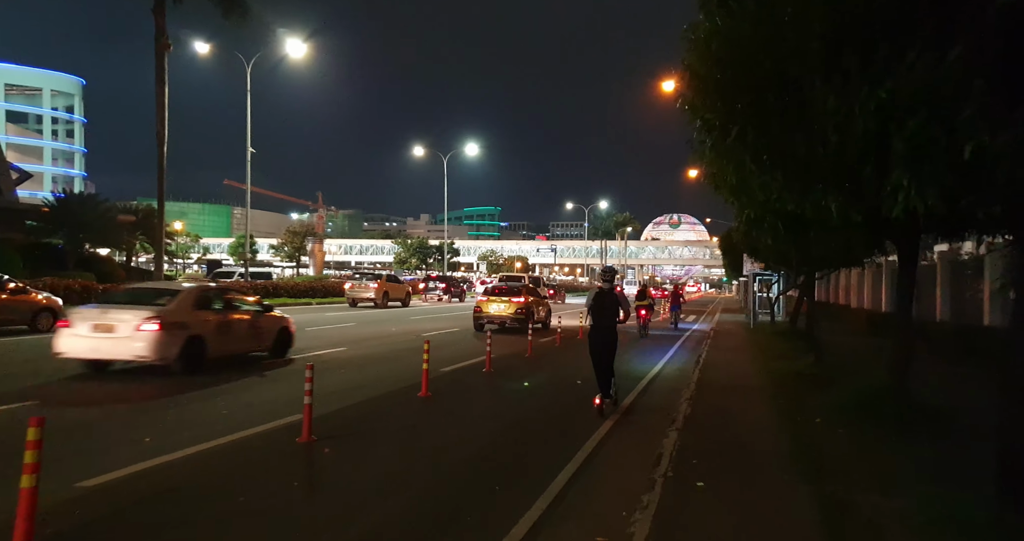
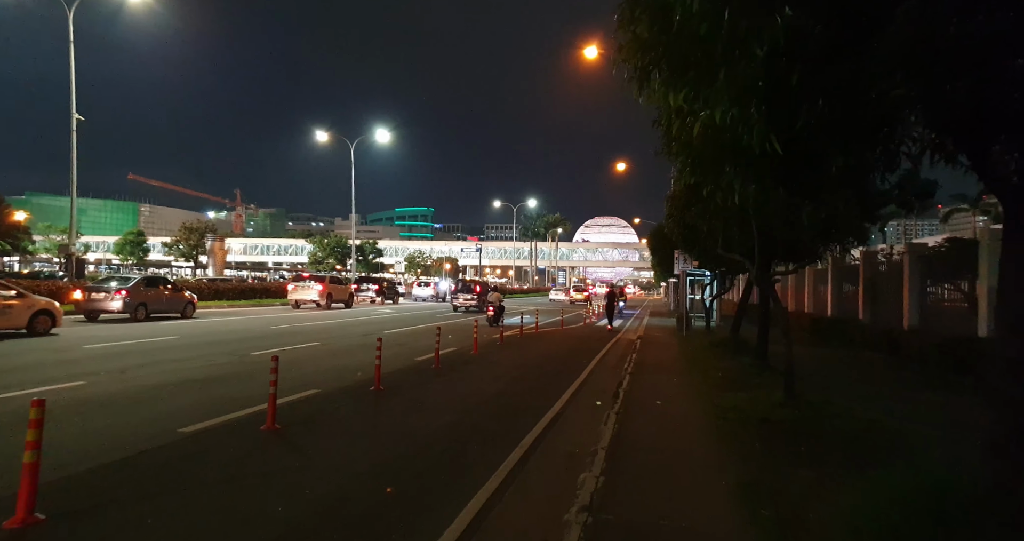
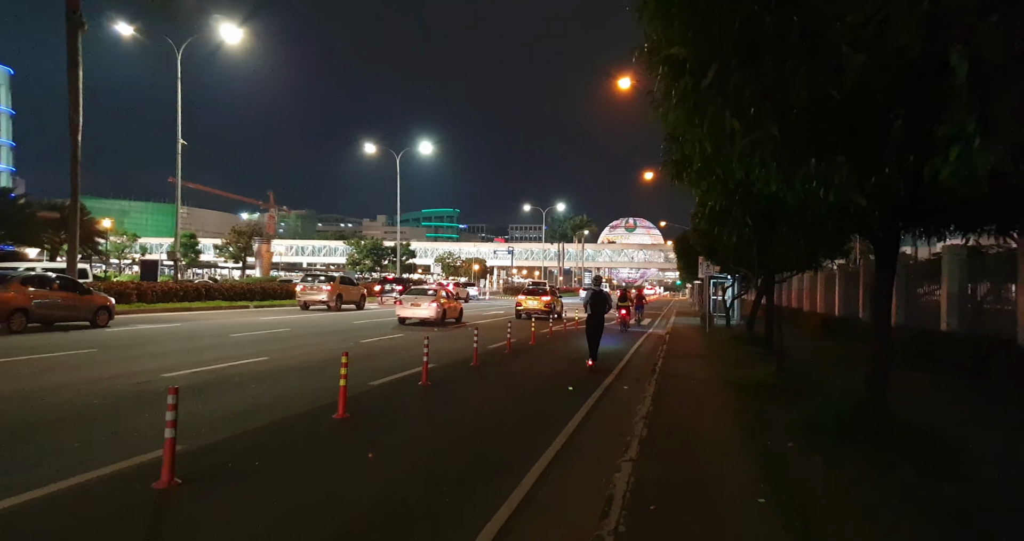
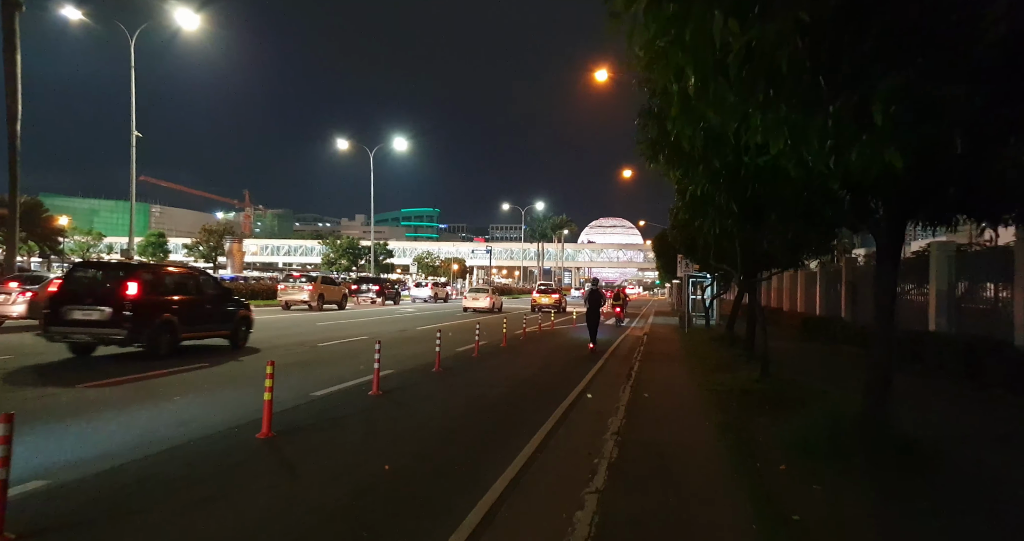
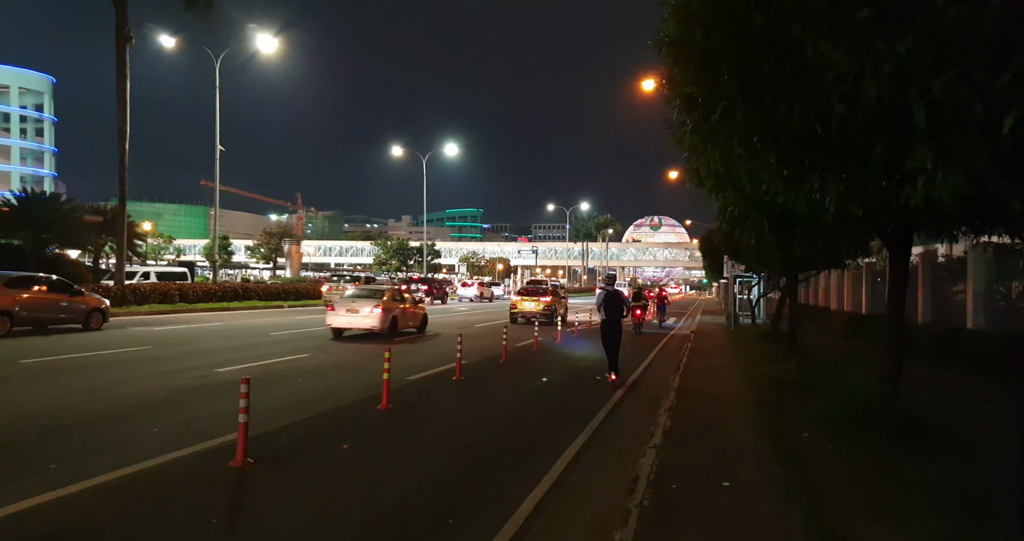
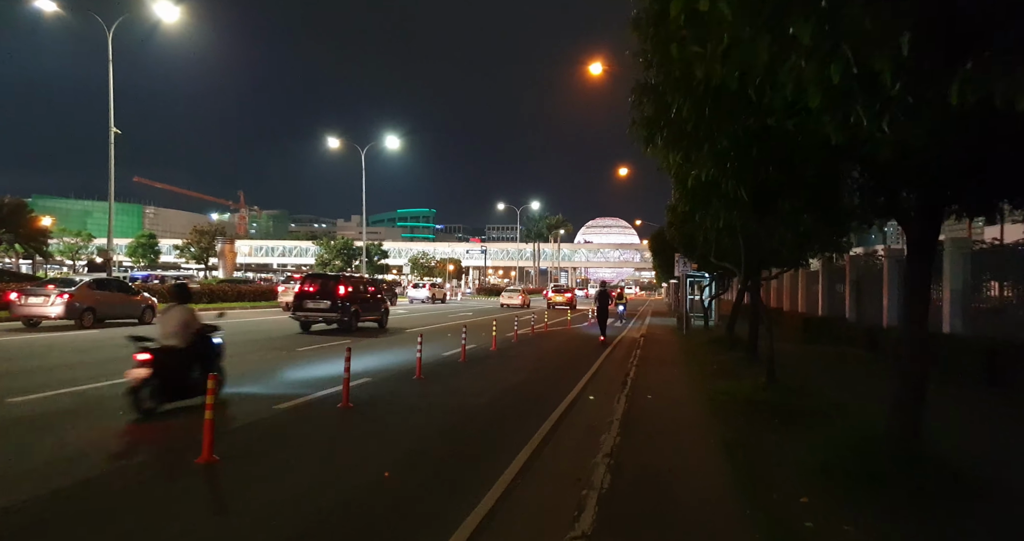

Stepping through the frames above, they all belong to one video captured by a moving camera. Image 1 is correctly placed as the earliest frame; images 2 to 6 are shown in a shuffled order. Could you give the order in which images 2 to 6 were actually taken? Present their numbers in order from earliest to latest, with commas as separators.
5, 3, 4, 6, 2
